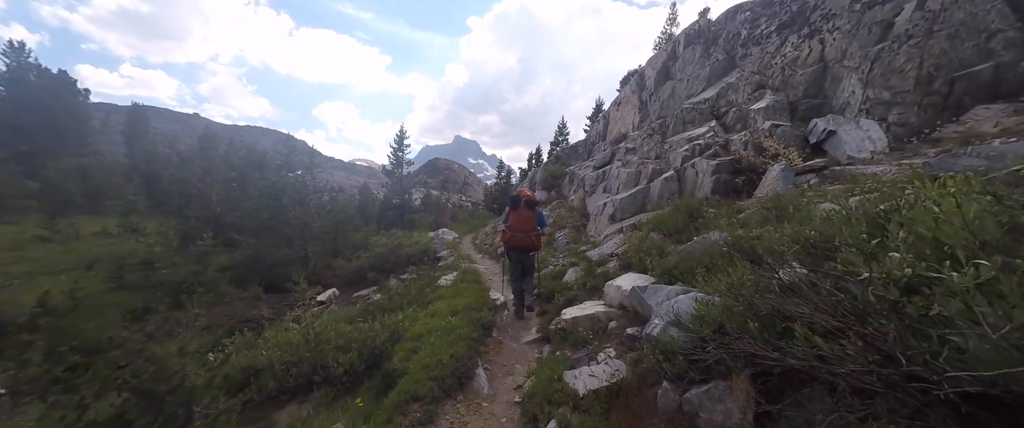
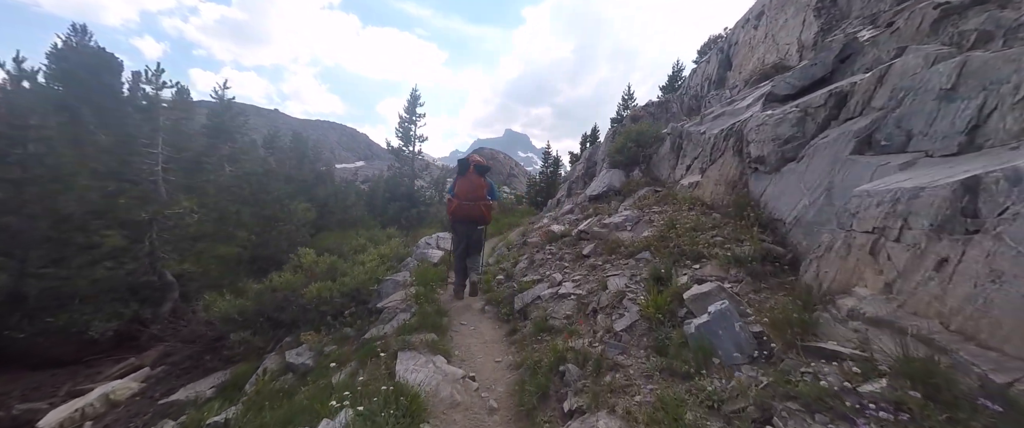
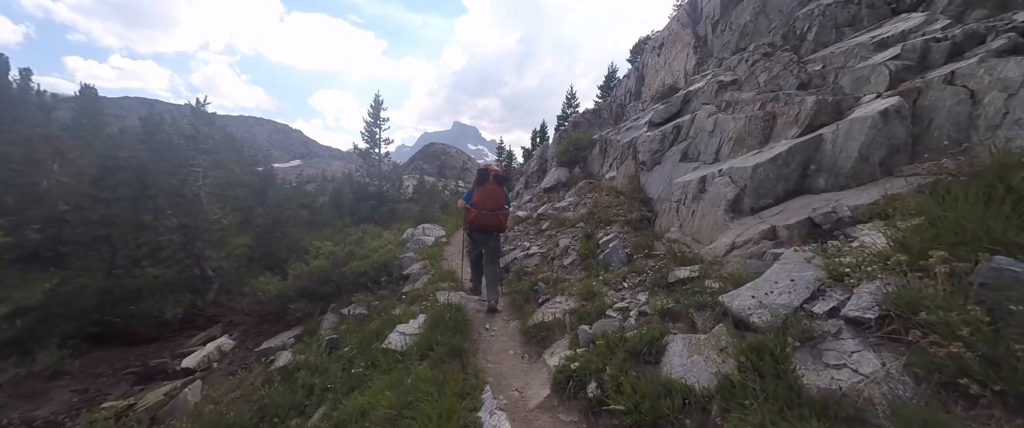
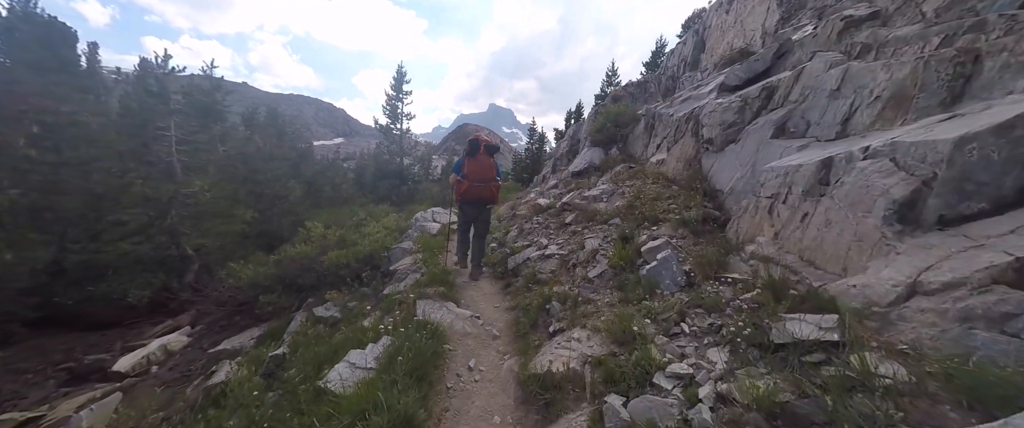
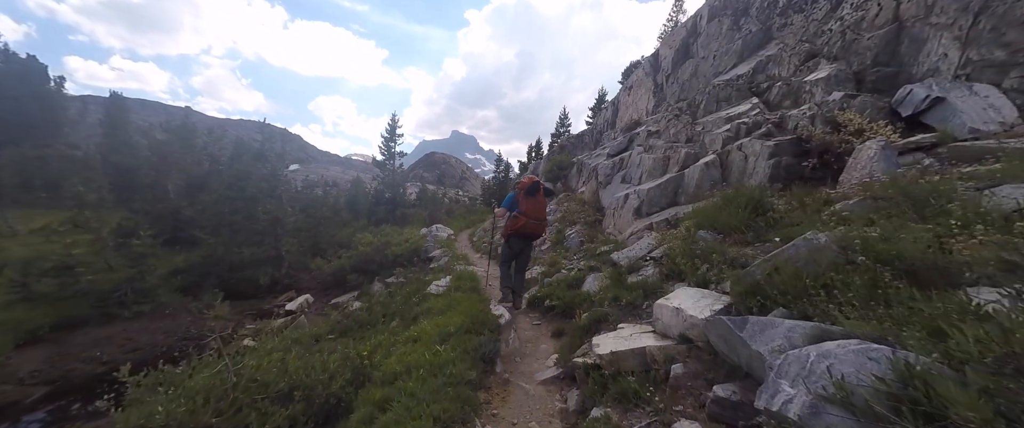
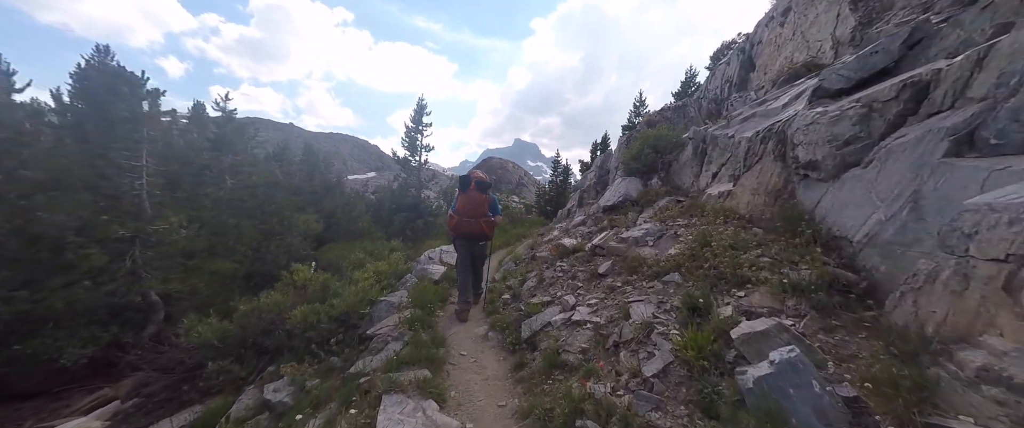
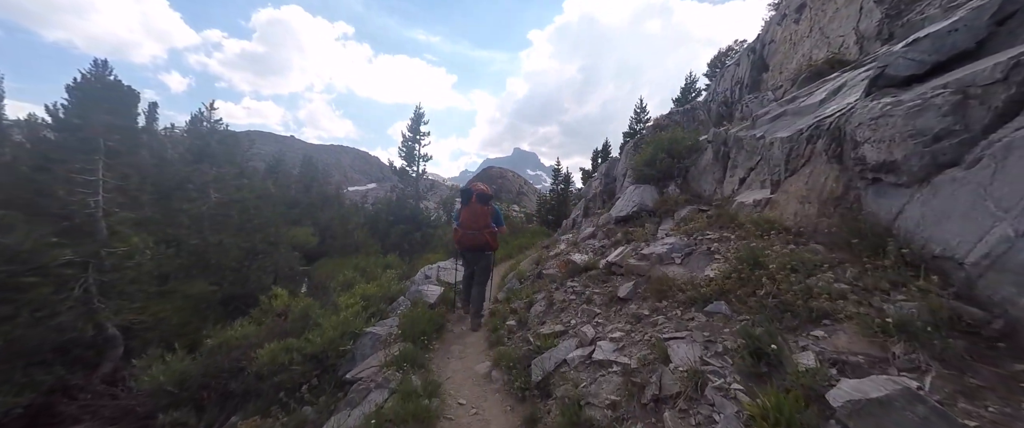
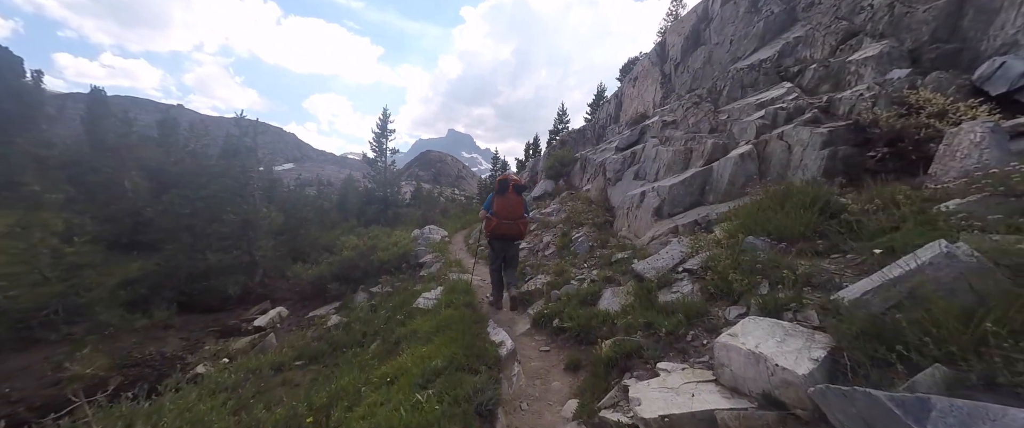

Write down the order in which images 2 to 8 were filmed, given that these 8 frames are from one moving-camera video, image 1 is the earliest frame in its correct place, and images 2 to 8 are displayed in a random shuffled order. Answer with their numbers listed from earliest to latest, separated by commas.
5, 8, 3, 4, 2, 6, 7
